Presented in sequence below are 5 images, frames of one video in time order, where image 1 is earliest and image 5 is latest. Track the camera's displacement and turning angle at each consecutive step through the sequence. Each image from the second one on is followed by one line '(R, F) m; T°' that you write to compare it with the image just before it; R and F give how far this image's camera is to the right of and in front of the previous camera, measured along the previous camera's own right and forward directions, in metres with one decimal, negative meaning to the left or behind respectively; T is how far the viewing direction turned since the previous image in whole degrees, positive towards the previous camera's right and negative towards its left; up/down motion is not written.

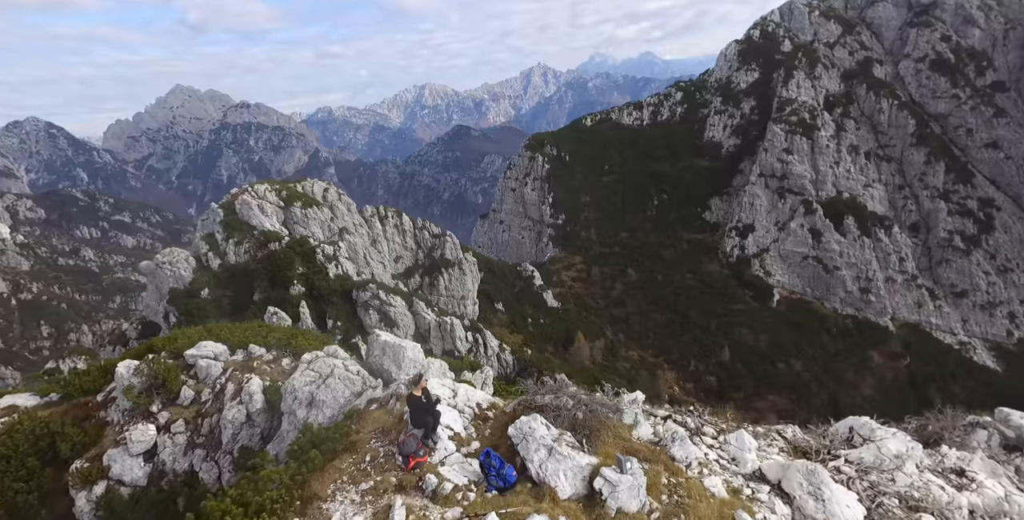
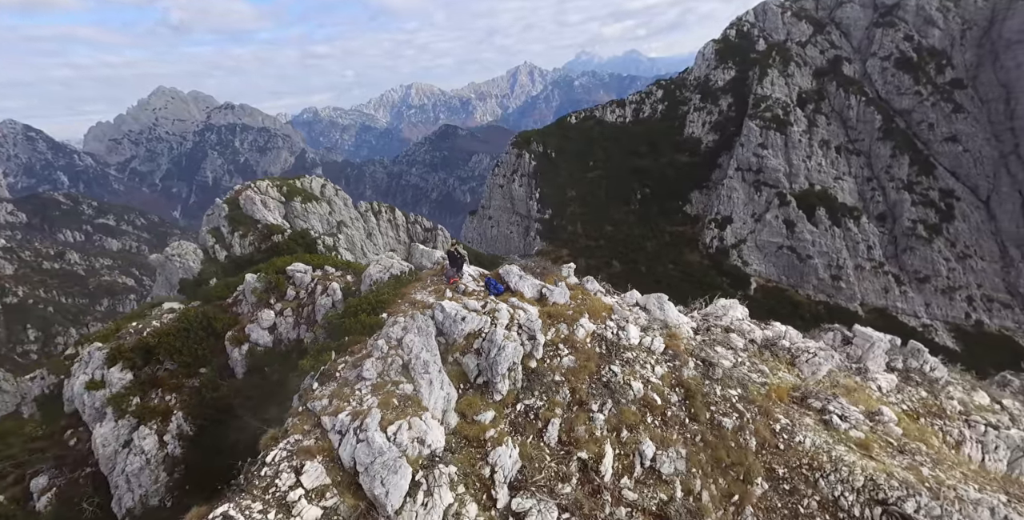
(0.0, -7.3) m; +1°
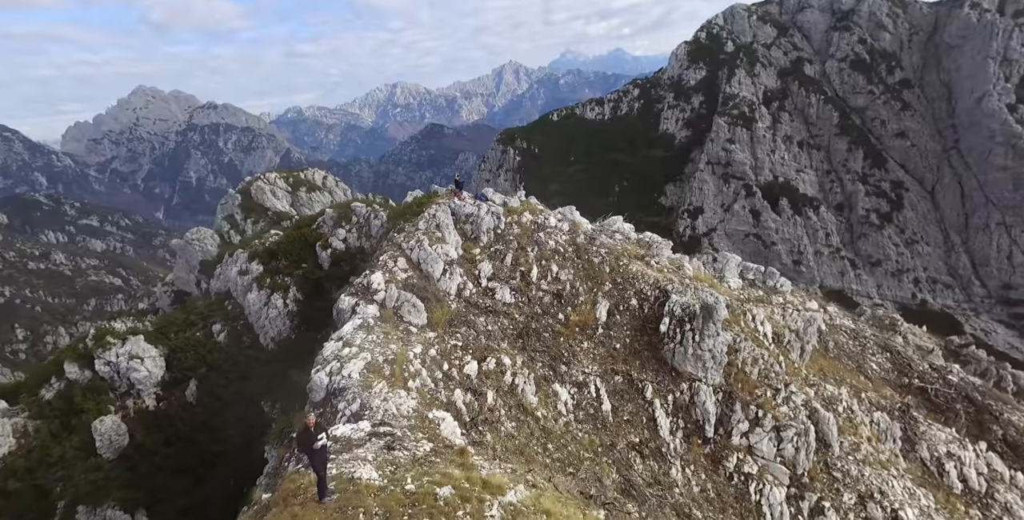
(+0.5, -12.7) m; +1°
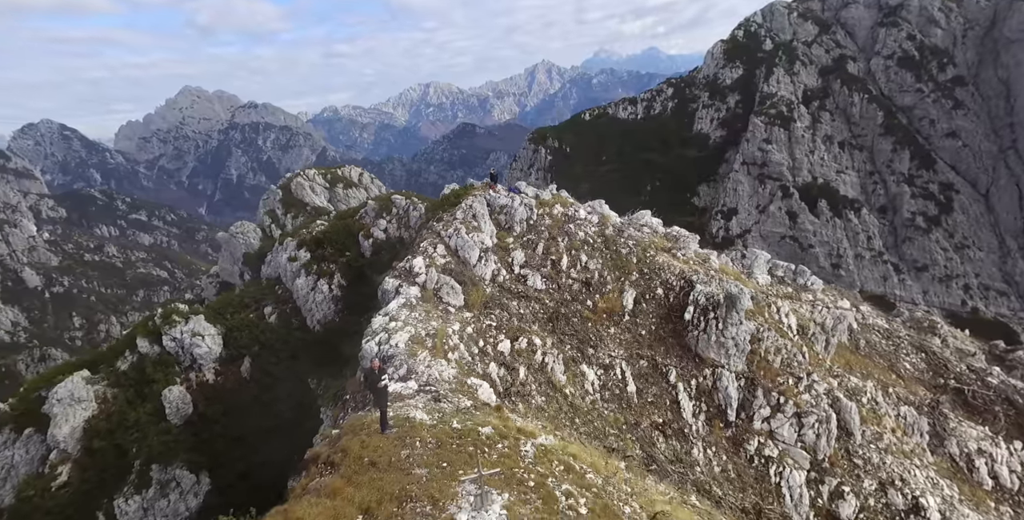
(-0.1, -1.4) m; -3°
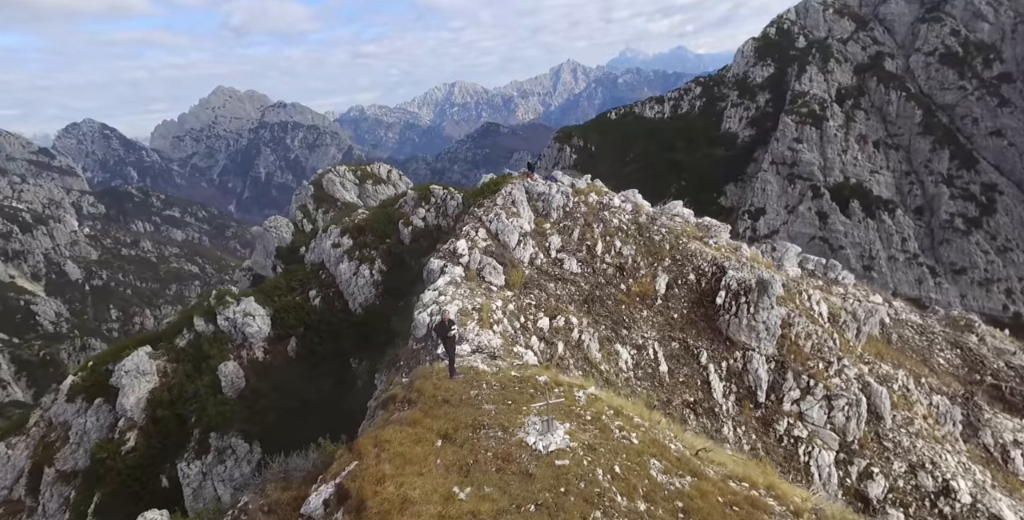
(-0.7, -1.1) m; -2°
